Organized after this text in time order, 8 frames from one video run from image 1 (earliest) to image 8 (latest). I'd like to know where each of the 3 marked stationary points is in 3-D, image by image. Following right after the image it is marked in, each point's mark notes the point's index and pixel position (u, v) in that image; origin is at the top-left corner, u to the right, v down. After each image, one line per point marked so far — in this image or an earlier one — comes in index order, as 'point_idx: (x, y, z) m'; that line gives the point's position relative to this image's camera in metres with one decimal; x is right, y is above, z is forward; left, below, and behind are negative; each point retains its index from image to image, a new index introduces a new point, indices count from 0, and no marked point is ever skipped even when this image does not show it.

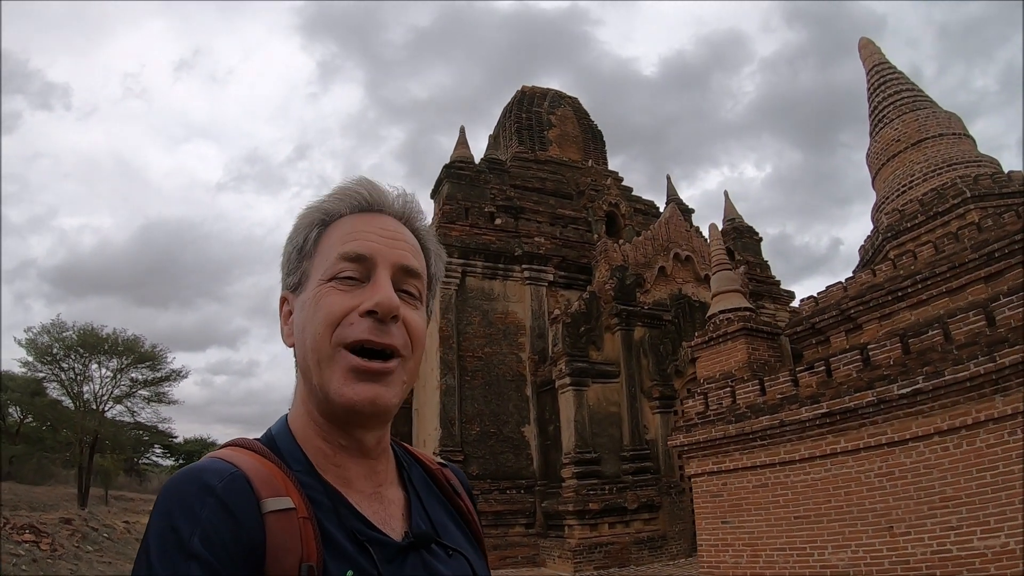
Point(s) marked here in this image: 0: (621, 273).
0: (+2.5, +0.3, +13.5) m
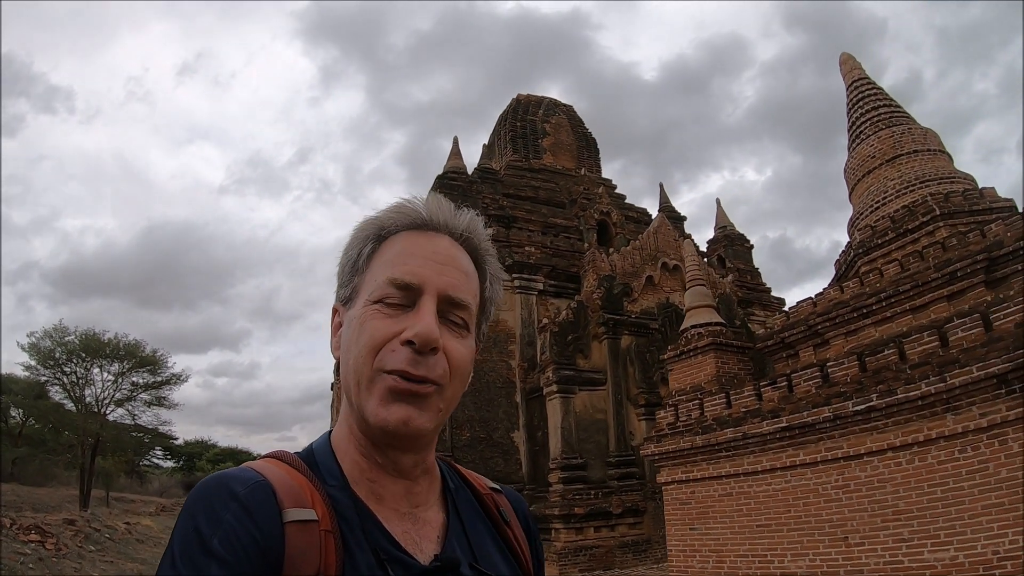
0: (+2.3, +0.1, +13.8) m
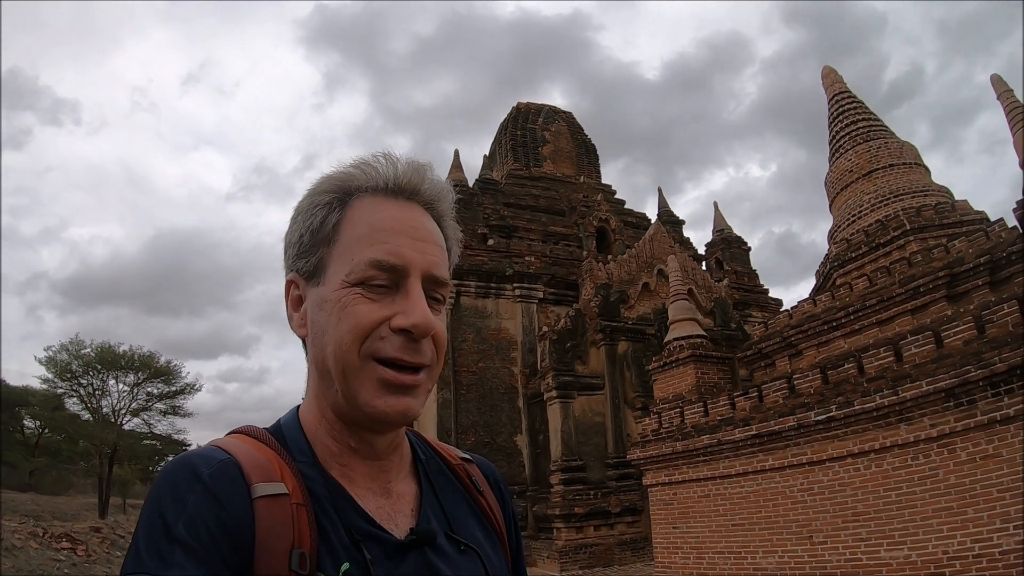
0: (+2.3, -0.1, +14.3) m
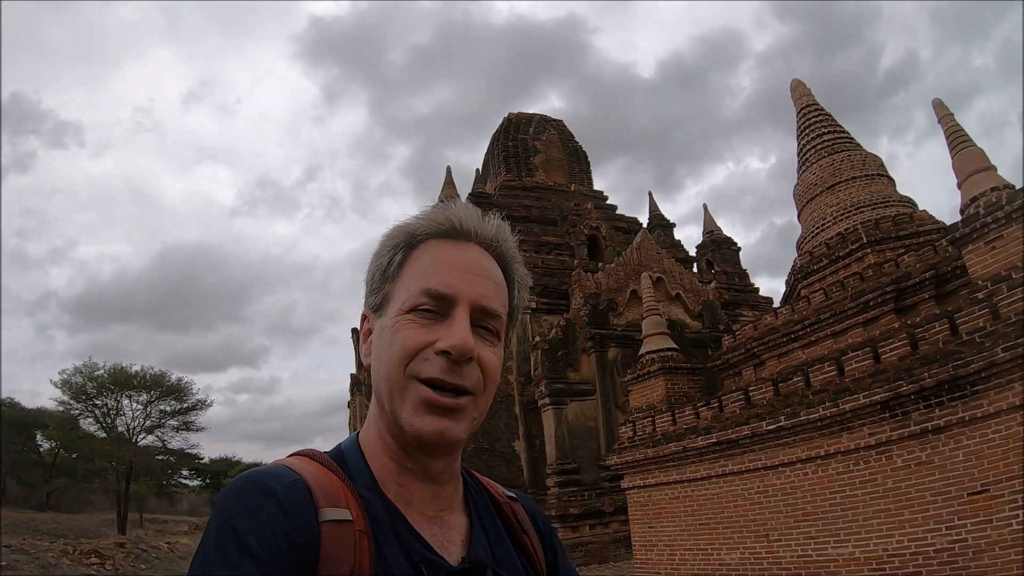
0: (+2.1, -0.3, +14.9) m
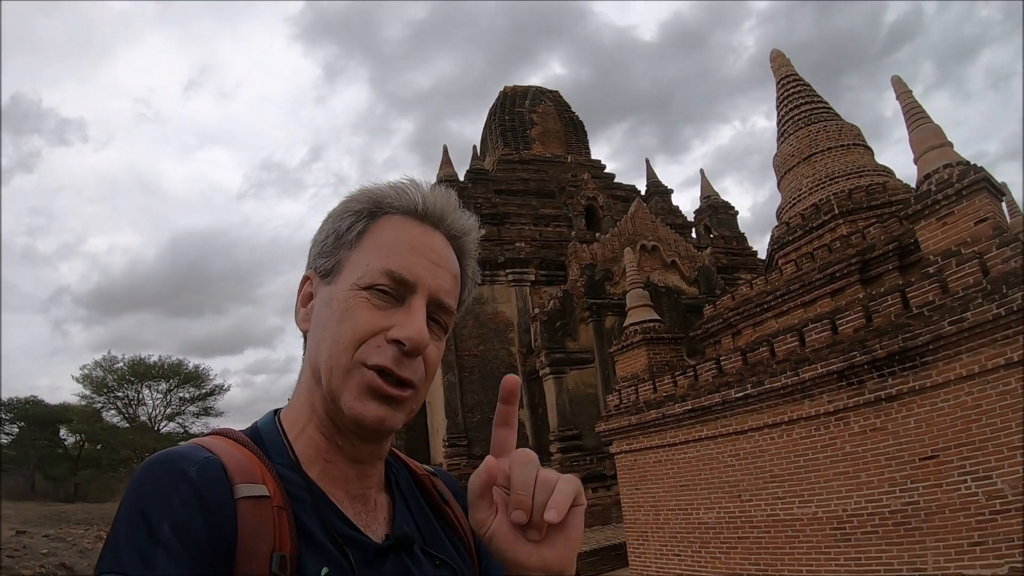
0: (+2.0, +0.4, +15.3) m
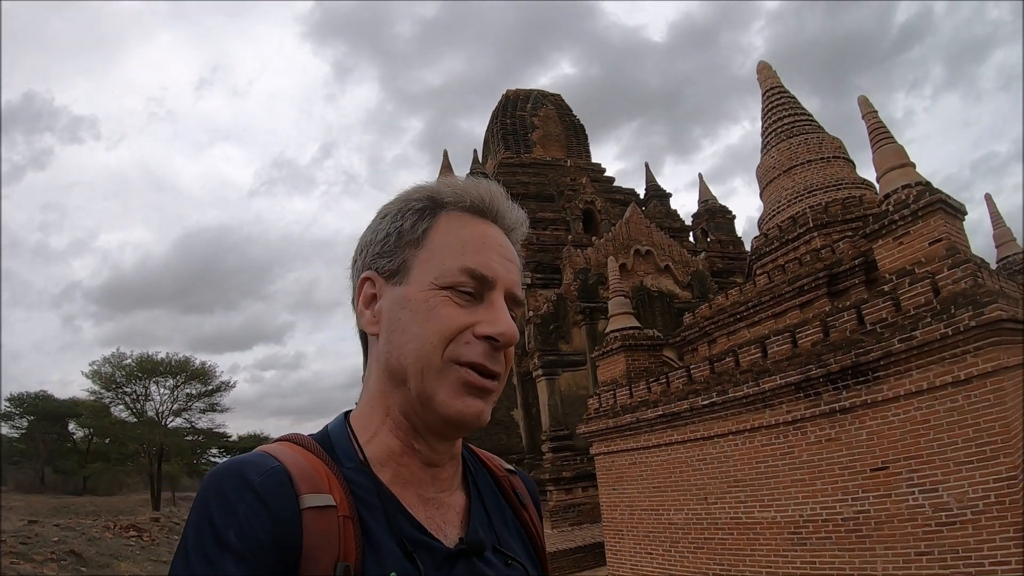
0: (+1.9, +0.3, +15.6) m
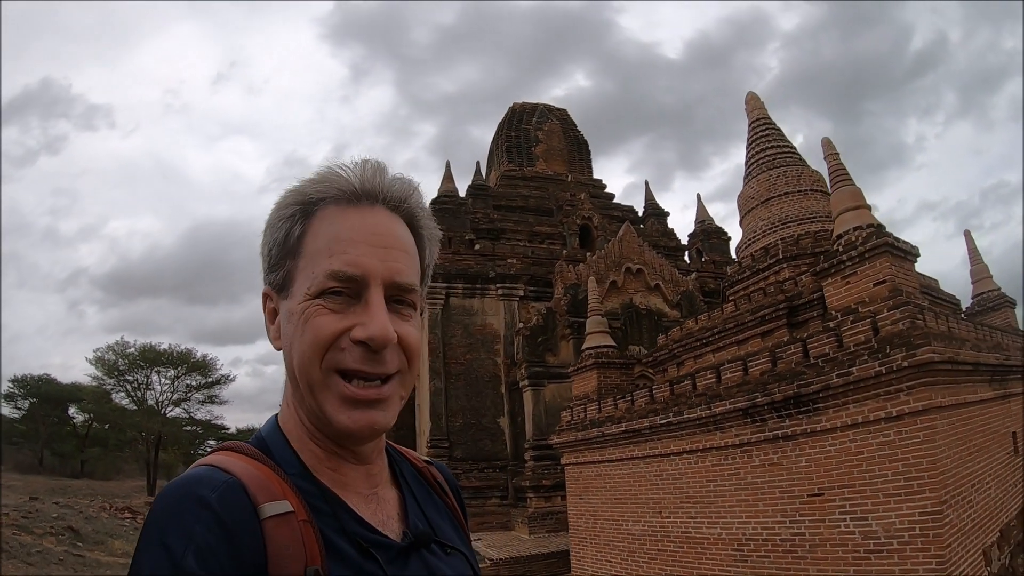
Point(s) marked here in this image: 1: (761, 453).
0: (+1.7, -0.1, +16.1) m
1: (+2.9, -1.9, +6.8) m
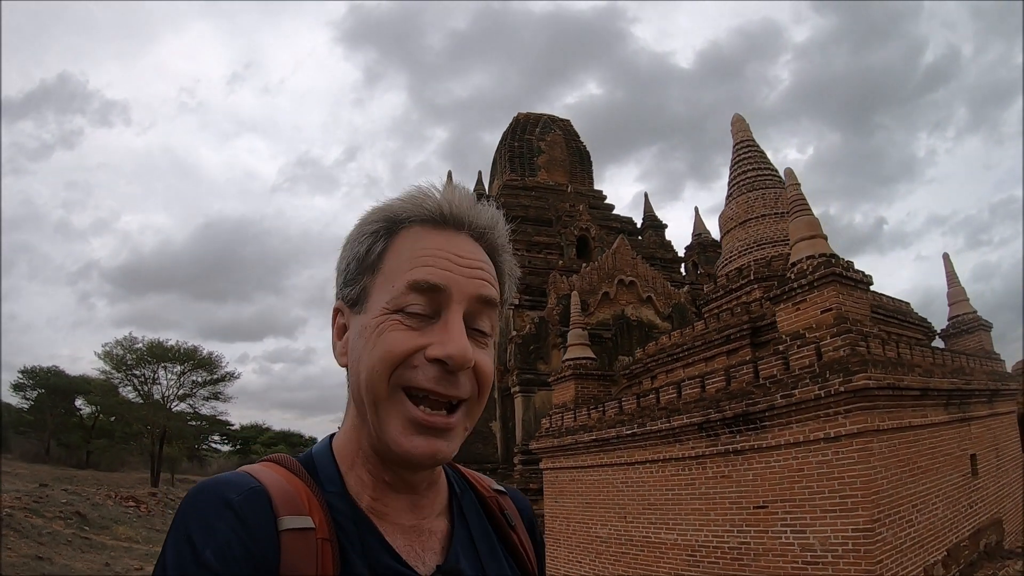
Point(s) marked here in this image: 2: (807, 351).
0: (+1.5, -0.4, +16.6) m
1: (+2.5, -2.2, +7.3) m
2: (+3.4, -0.7, +6.7) m
